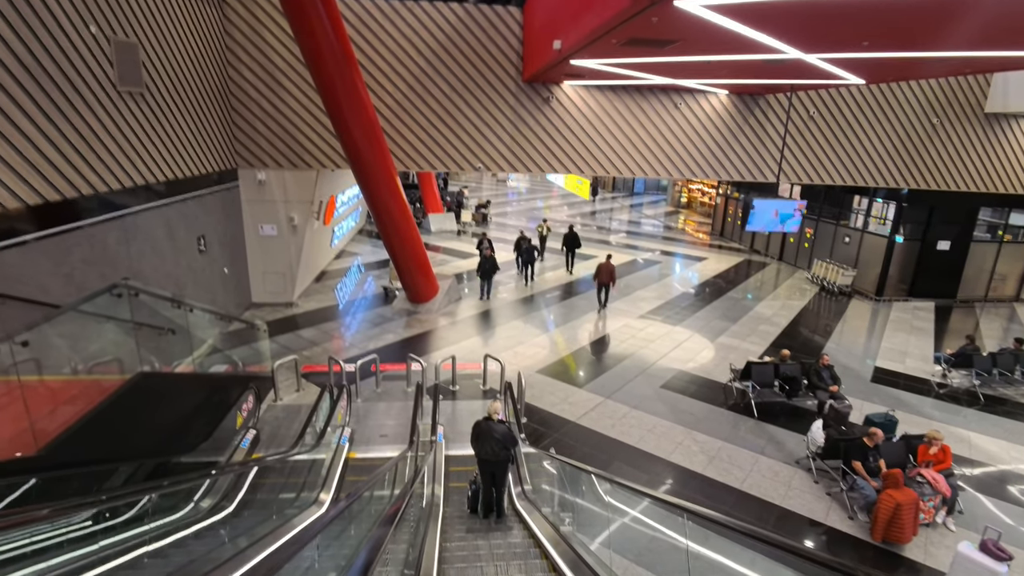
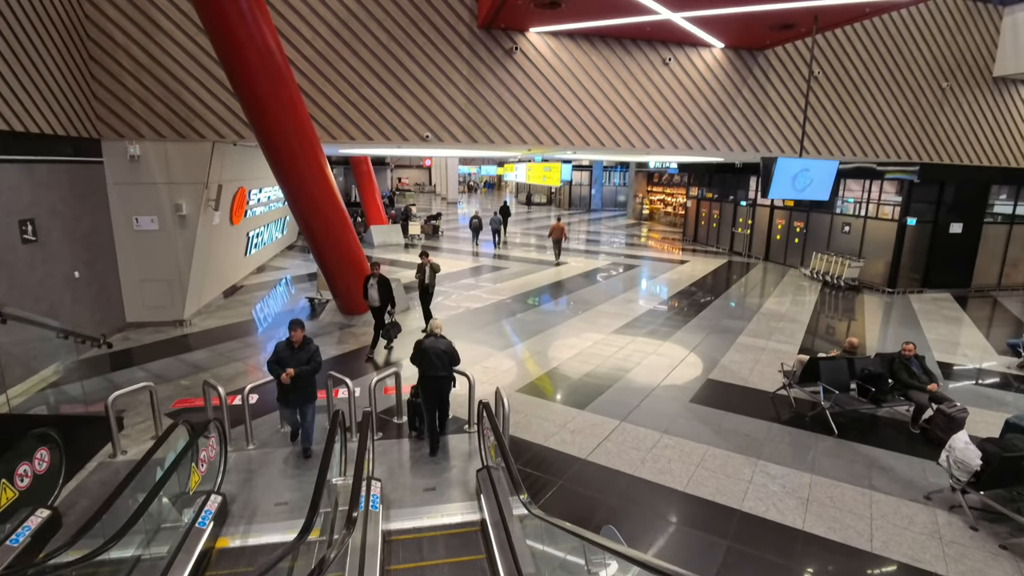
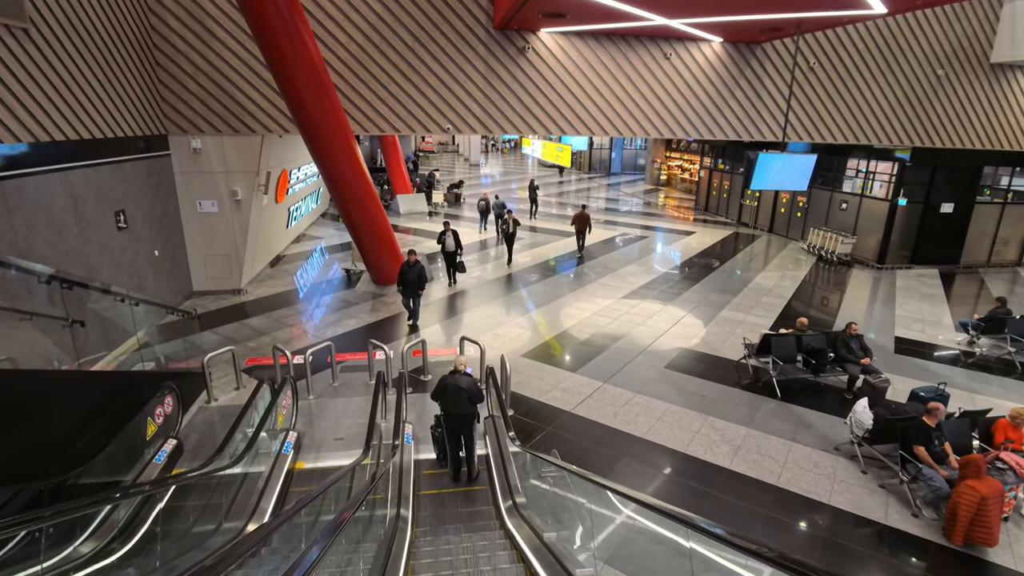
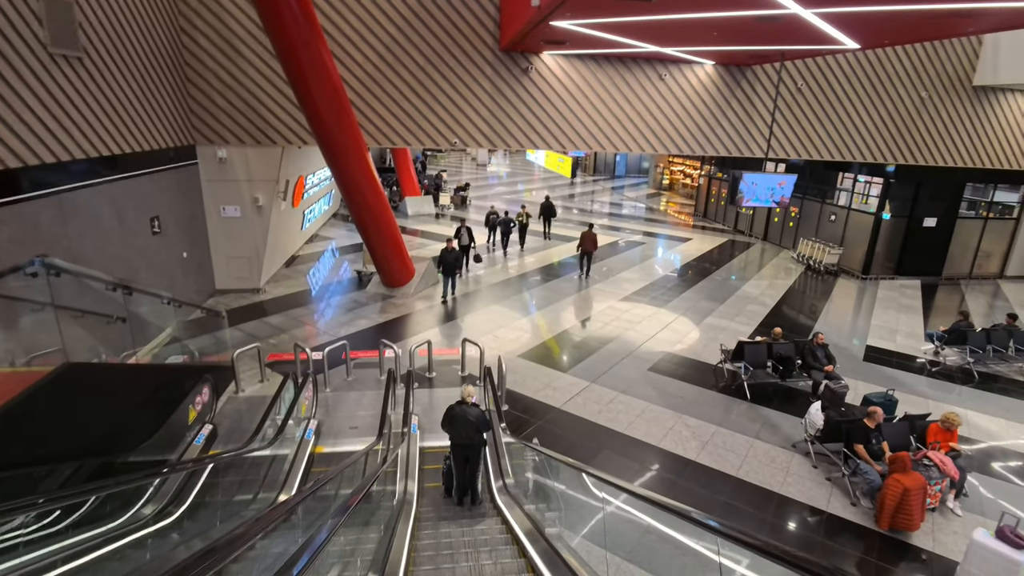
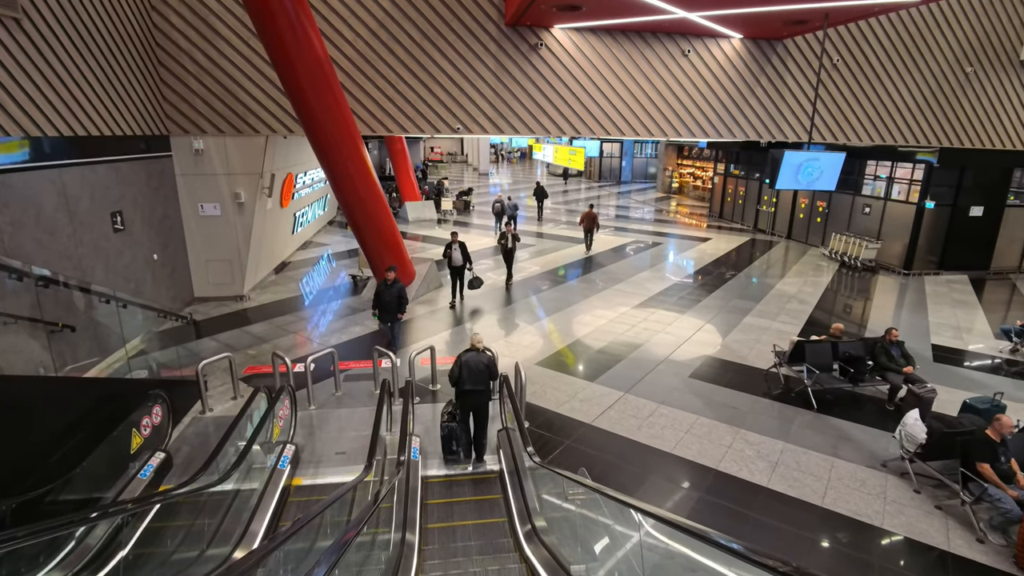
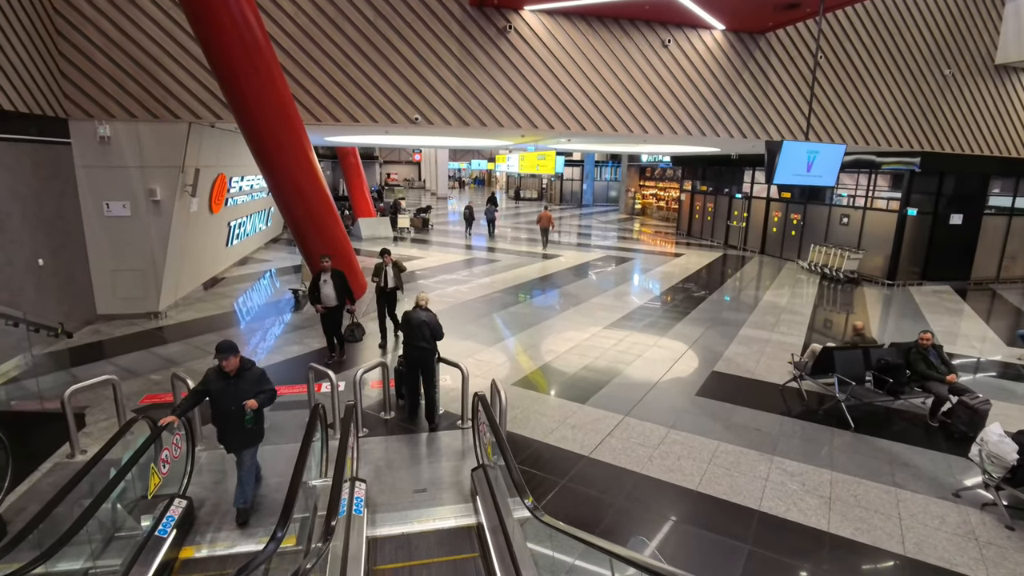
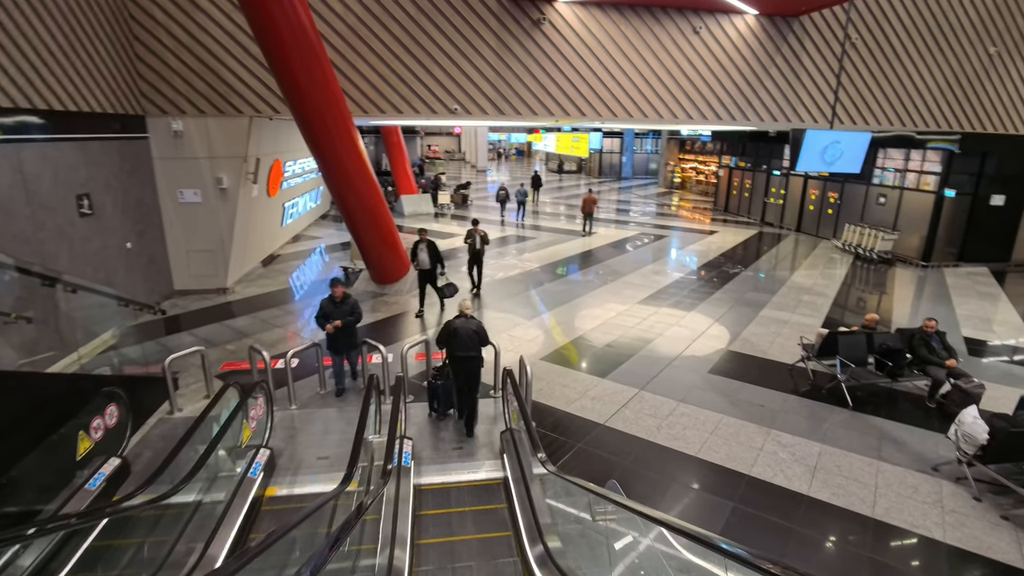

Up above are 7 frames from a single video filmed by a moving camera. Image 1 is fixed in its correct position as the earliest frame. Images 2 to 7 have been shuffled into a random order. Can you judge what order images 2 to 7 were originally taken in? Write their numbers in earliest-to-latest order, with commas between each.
4, 3, 5, 7, 2, 6
